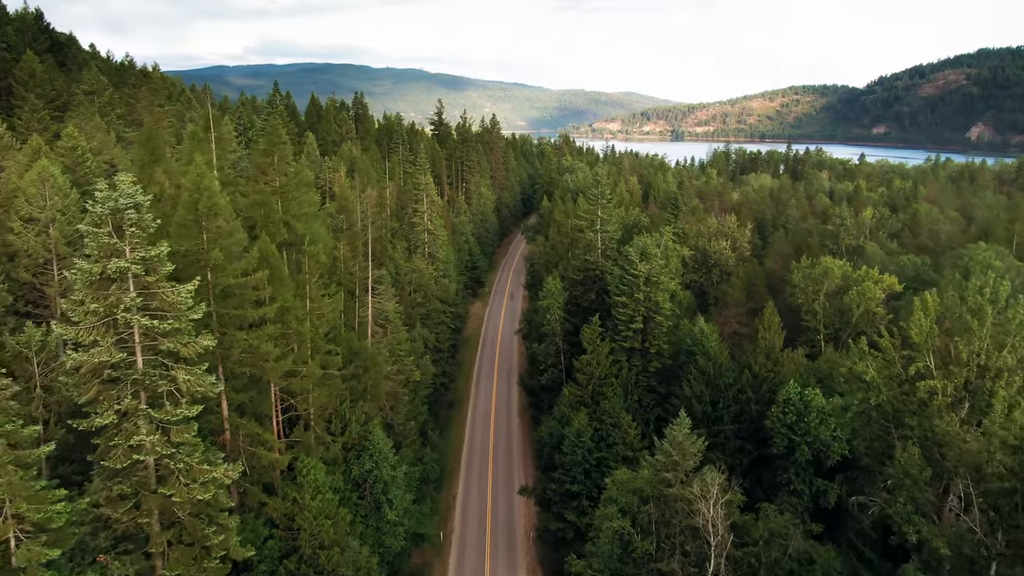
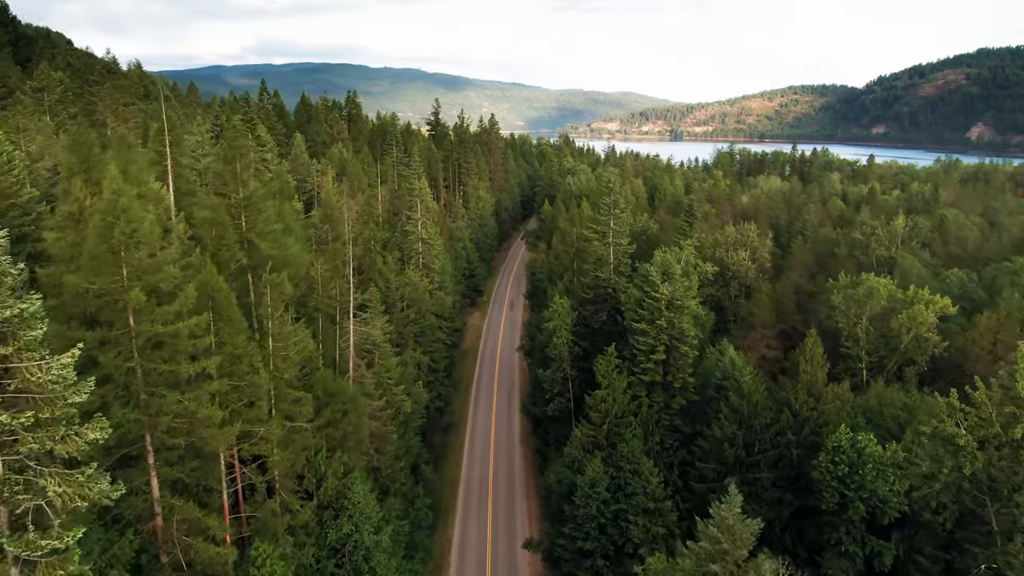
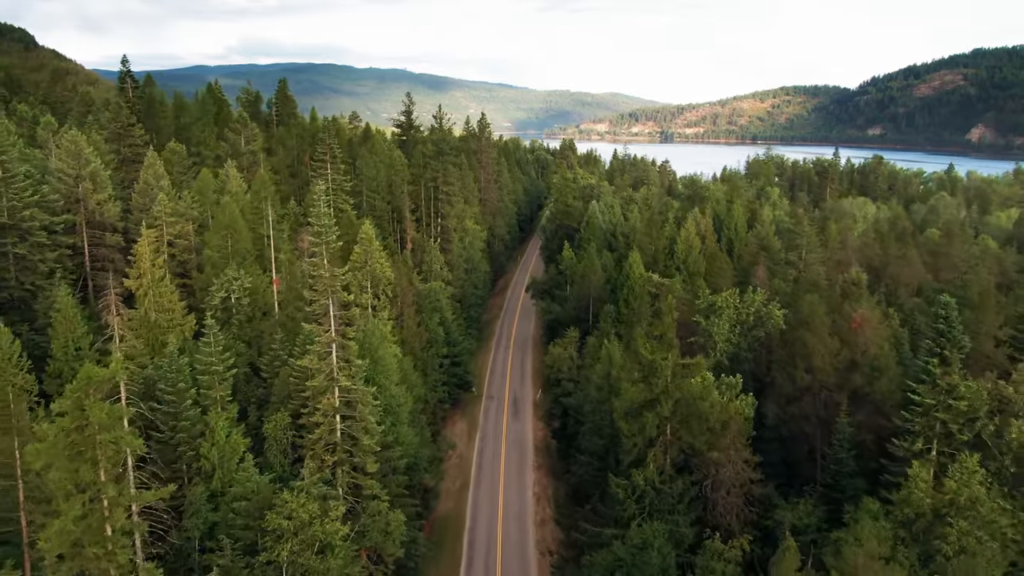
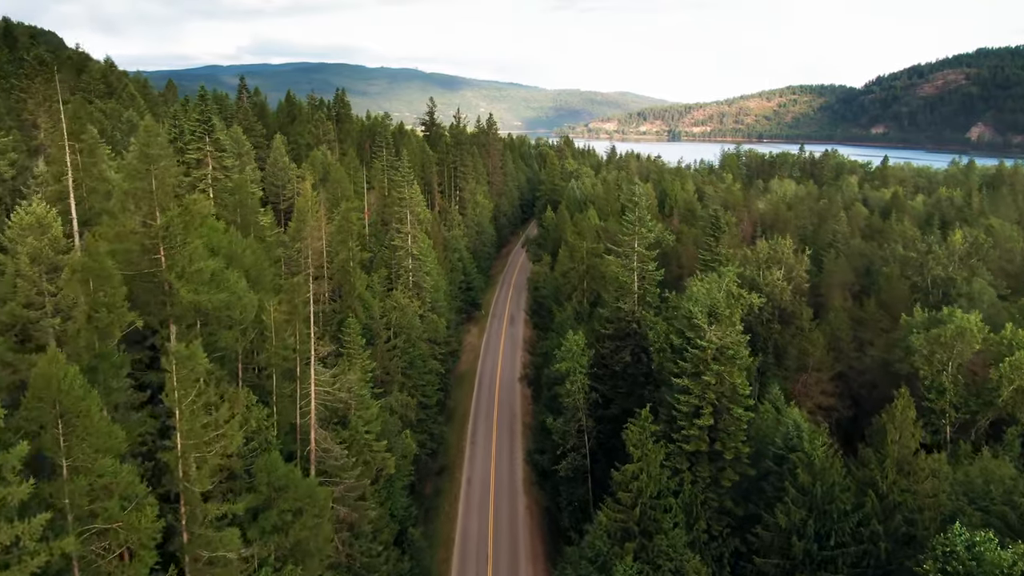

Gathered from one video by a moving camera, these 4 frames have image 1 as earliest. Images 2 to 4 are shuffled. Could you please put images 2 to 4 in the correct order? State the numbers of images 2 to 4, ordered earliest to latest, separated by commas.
2, 4, 3
